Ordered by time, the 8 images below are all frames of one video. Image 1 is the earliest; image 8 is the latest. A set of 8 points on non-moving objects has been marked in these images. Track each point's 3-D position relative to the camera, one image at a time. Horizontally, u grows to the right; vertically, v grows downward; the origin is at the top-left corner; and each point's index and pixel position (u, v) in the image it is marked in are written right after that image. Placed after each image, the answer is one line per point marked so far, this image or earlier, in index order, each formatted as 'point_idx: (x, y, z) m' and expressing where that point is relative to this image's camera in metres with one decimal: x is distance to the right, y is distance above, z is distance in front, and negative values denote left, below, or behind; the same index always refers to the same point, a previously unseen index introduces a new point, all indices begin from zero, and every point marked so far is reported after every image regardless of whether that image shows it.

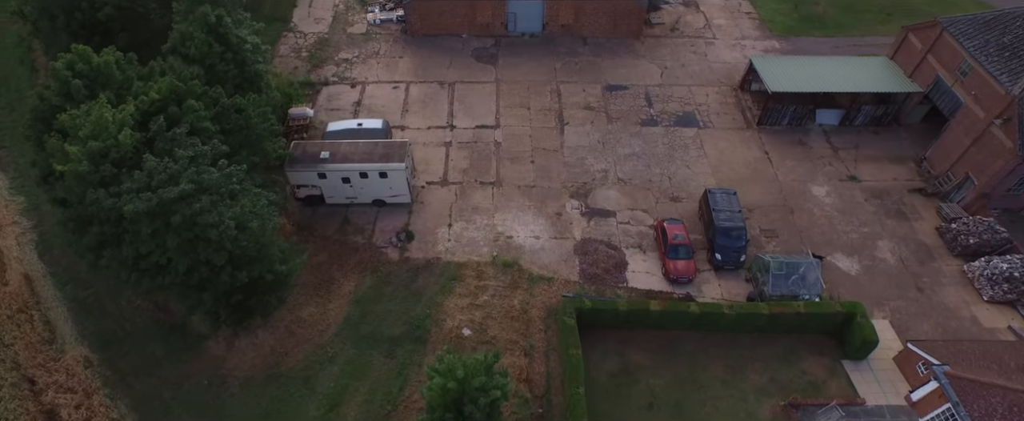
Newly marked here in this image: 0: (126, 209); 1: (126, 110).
0: (-11.4, +0.1, +17.5) m
1: (-12.4, +3.2, +19.1) m
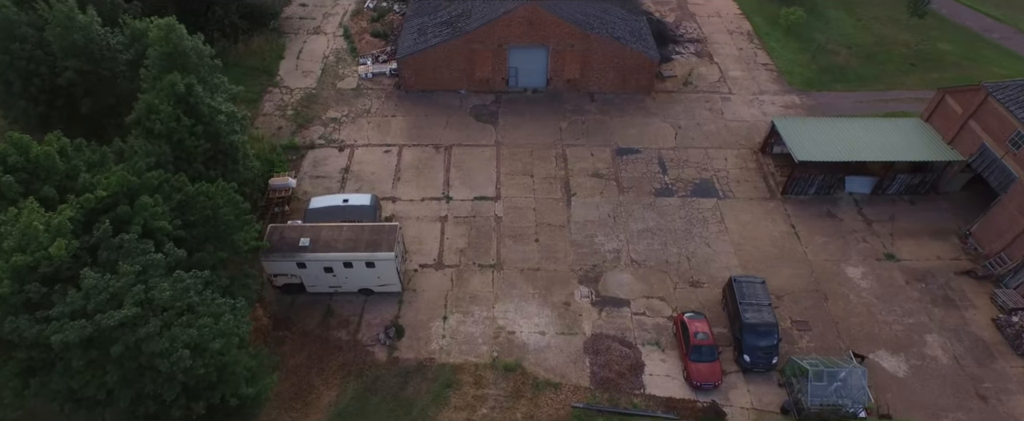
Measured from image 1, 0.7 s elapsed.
0: (-11.3, -3.2, +14.8) m
1: (-12.3, -0.1, +16.4) m
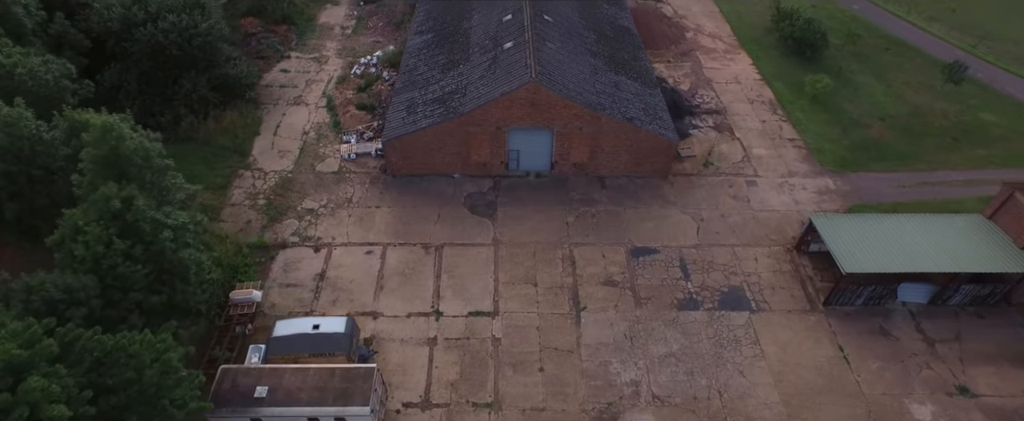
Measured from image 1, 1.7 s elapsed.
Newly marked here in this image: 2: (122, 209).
0: (-11.3, -7.3, +10.8) m
1: (-12.3, -4.3, +12.6) m
2: (-12.4, 0.0, +19.0) m
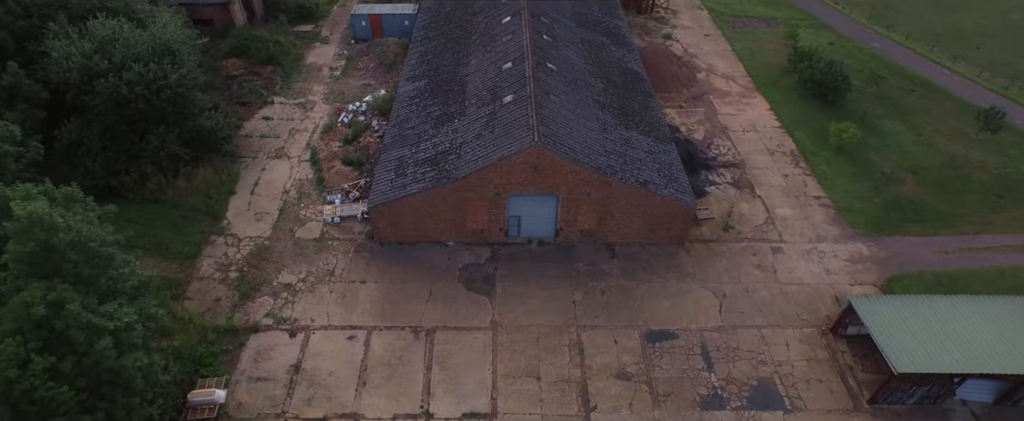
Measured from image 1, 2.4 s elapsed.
0: (-11.3, -10.0, +7.7) m
1: (-12.3, -7.0, +9.6) m
2: (-12.4, -2.9, +16.1) m
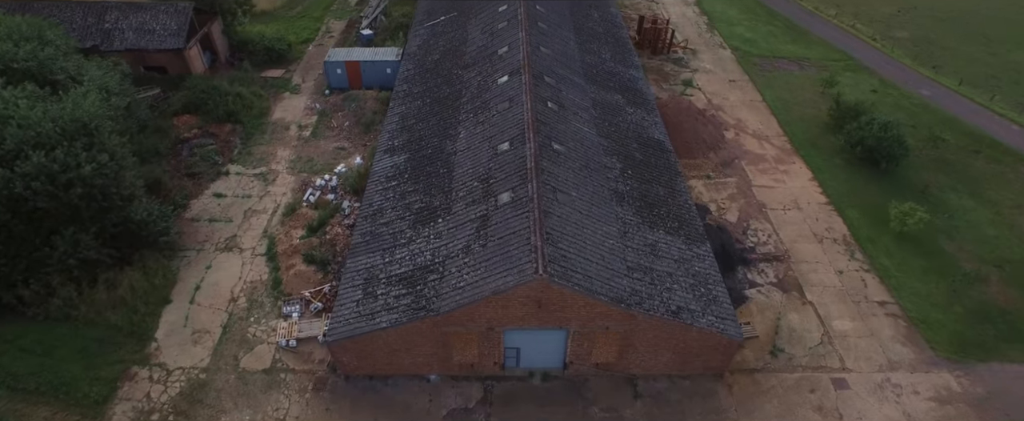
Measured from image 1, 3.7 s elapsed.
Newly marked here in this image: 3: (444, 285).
0: (-11.3, -14.5, +2.4) m
1: (-12.4, -11.5, +4.2) m
2: (-12.5, -7.4, +10.7) m
3: (-2.2, -2.4, +19.7) m
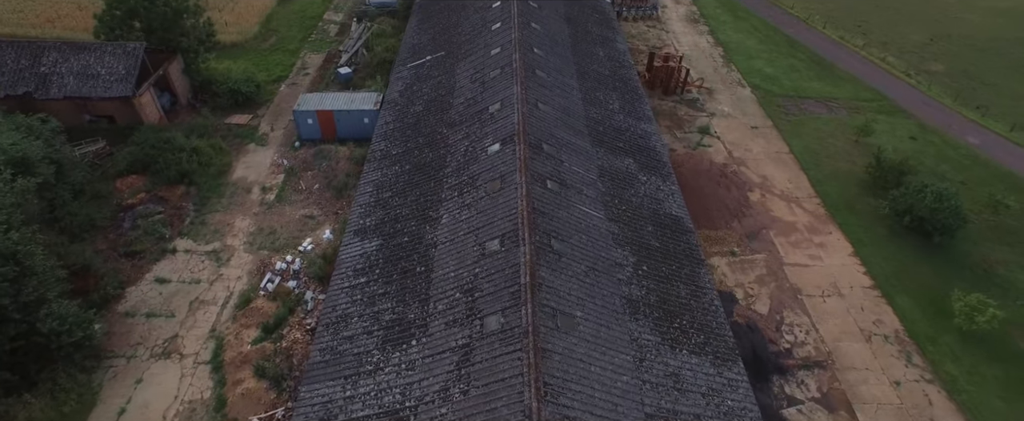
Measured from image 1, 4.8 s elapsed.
0: (-11.6, -18.2, -1.7) m
1: (-12.7, -15.2, +0.1) m
2: (-12.8, -11.1, +6.6) m
3: (-2.5, -6.1, +15.5) m
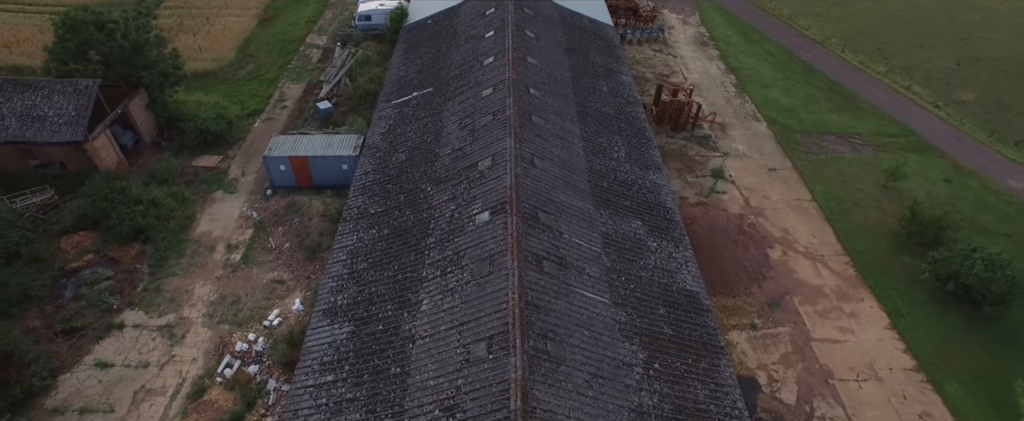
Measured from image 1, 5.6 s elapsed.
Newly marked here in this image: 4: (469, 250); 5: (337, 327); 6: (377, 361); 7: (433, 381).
0: (-11.9, -21.0, -4.6) m
1: (-13.0, -18.0, -2.8) m
2: (-13.1, -13.8, +3.7) m
3: (-2.8, -8.7, +12.6) m
4: (-1.3, -1.3, +19.5) m
5: (-5.8, -3.9, +19.8) m
6: (-4.0, -4.5, +18.0) m
7: (-2.1, -4.7, +16.4) m
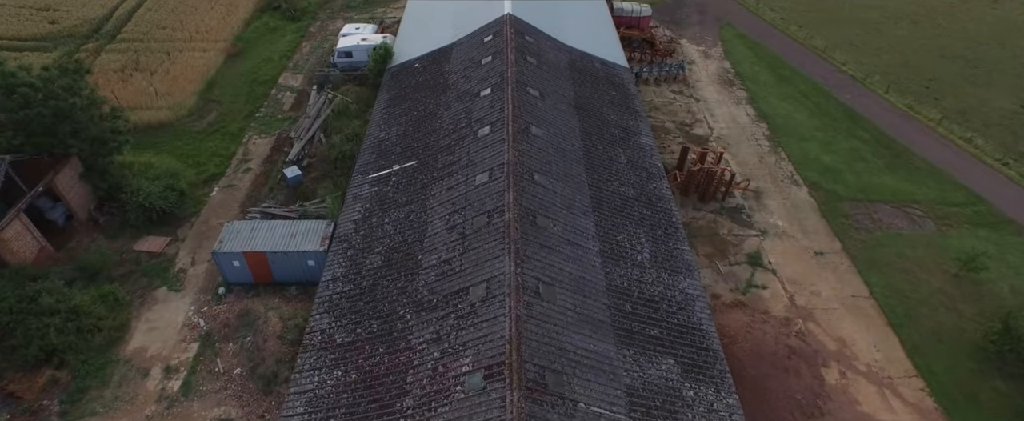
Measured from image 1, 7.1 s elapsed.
0: (-12.0, -25.7, -8.9) m
1: (-13.0, -22.6, -7.1) m
2: (-13.1, -18.3, -0.7) m
3: (-2.9, -13.1, +8.1) m
4: (-1.4, -5.5, +14.8) m
5: (-5.8, -8.1, +15.2) m
6: (-4.0, -8.8, +13.4) m
7: (-2.1, -9.0, +11.8) m
